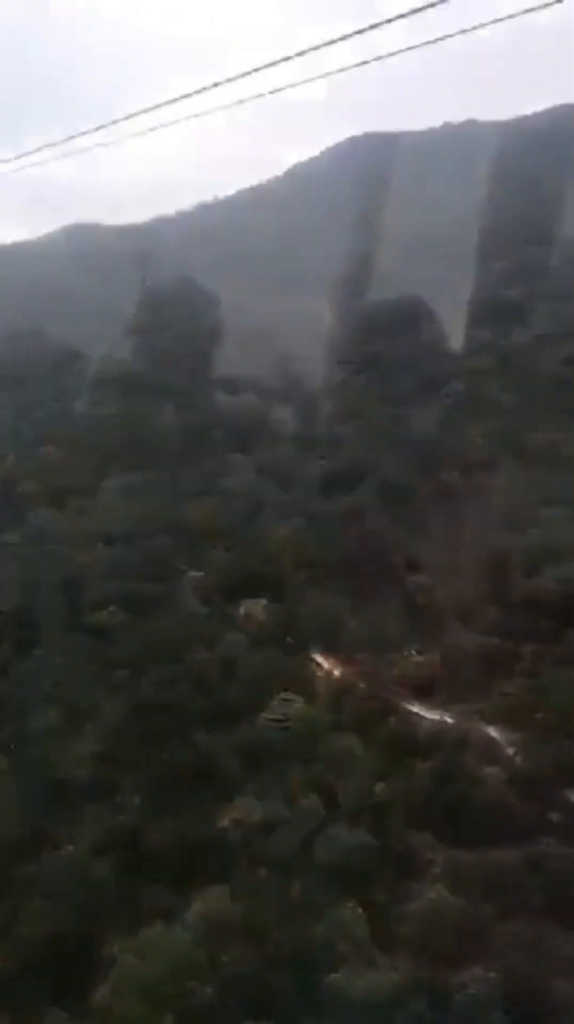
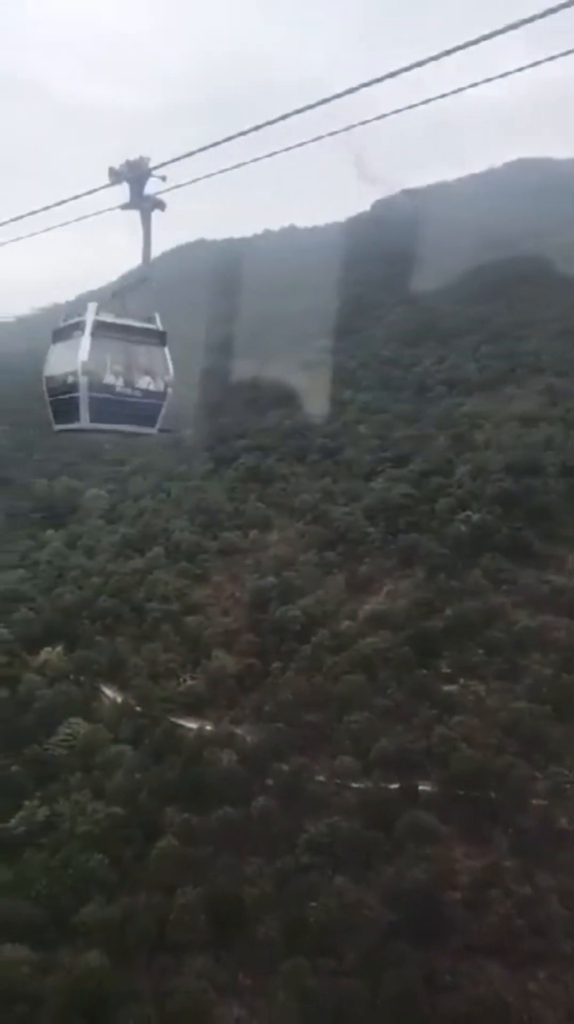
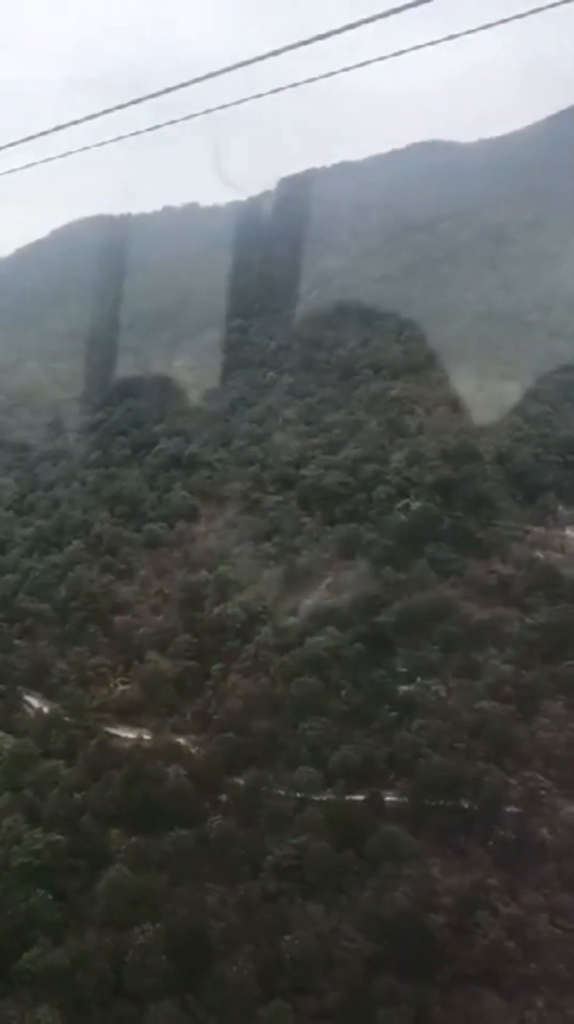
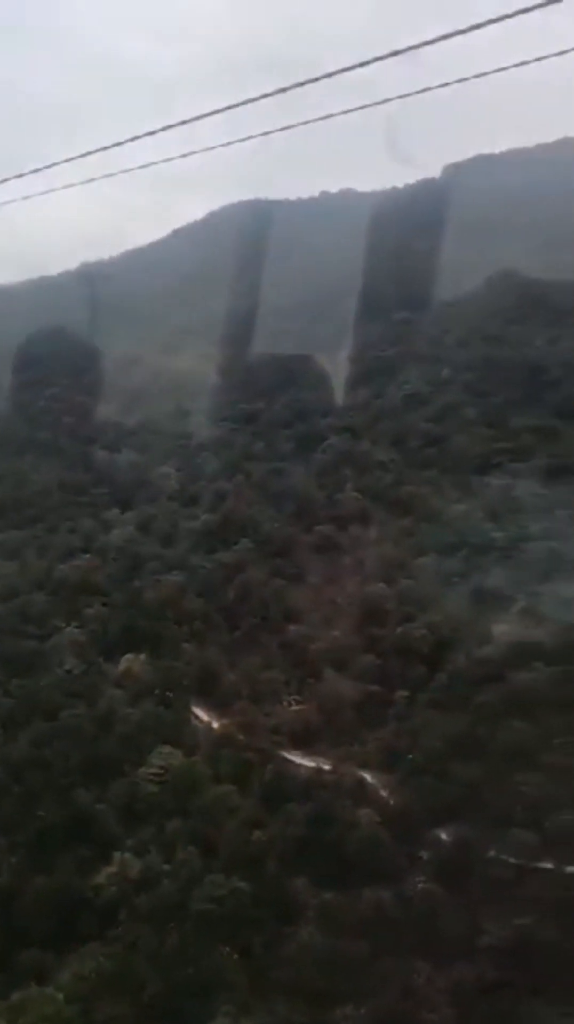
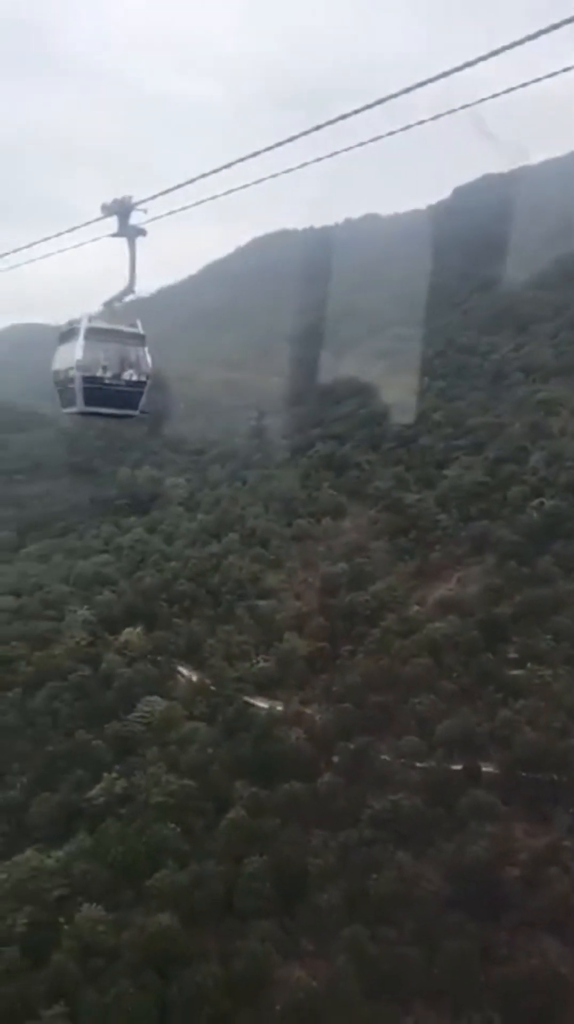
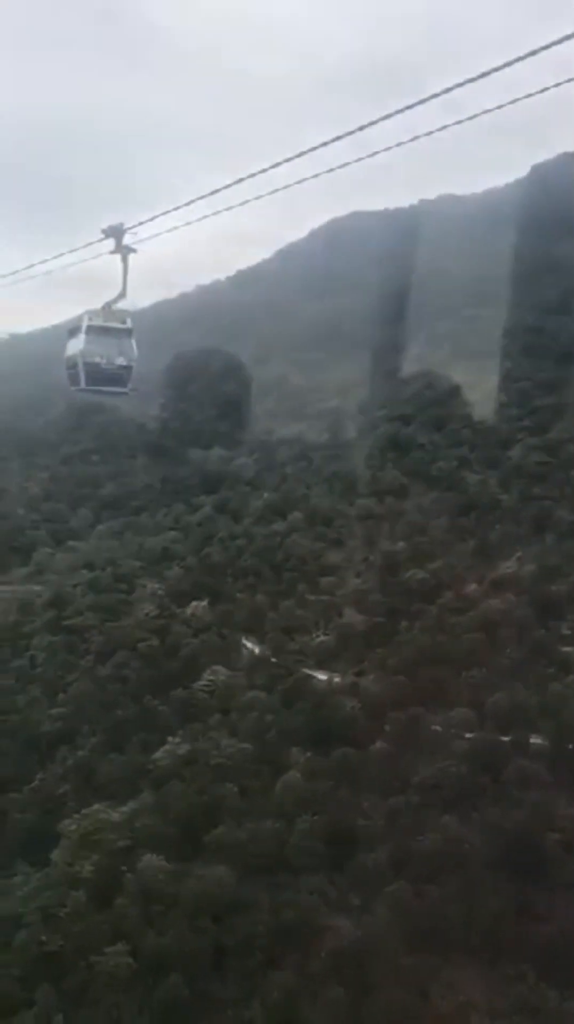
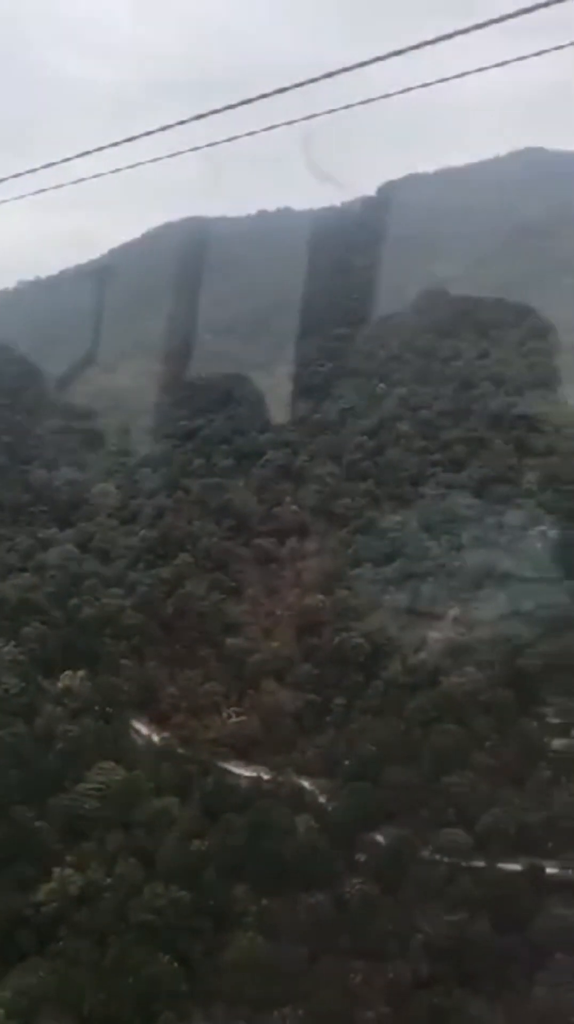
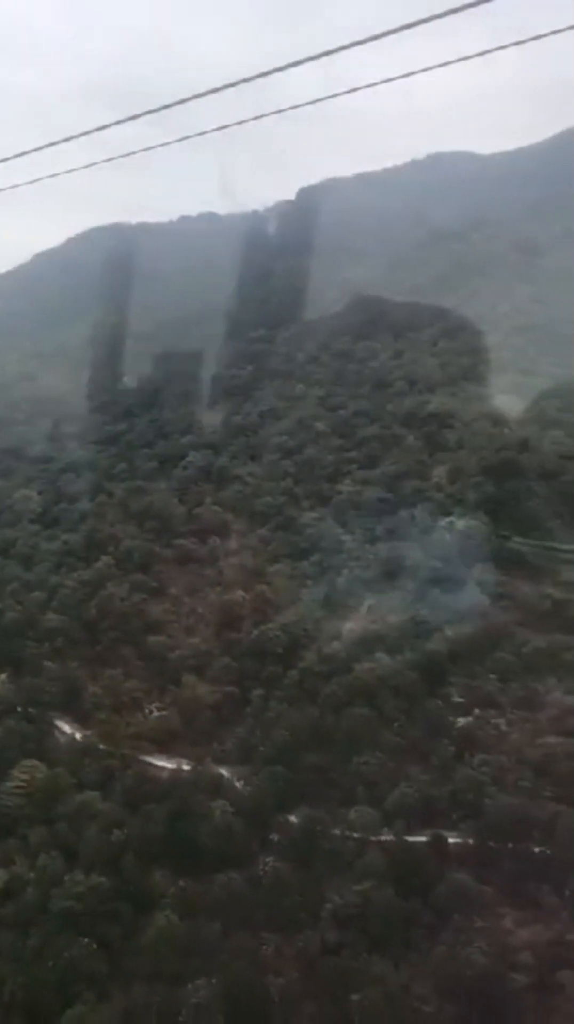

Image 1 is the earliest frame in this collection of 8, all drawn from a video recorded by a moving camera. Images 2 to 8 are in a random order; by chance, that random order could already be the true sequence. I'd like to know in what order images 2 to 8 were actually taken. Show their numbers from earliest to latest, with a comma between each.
4, 7, 8, 3, 2, 5, 6
